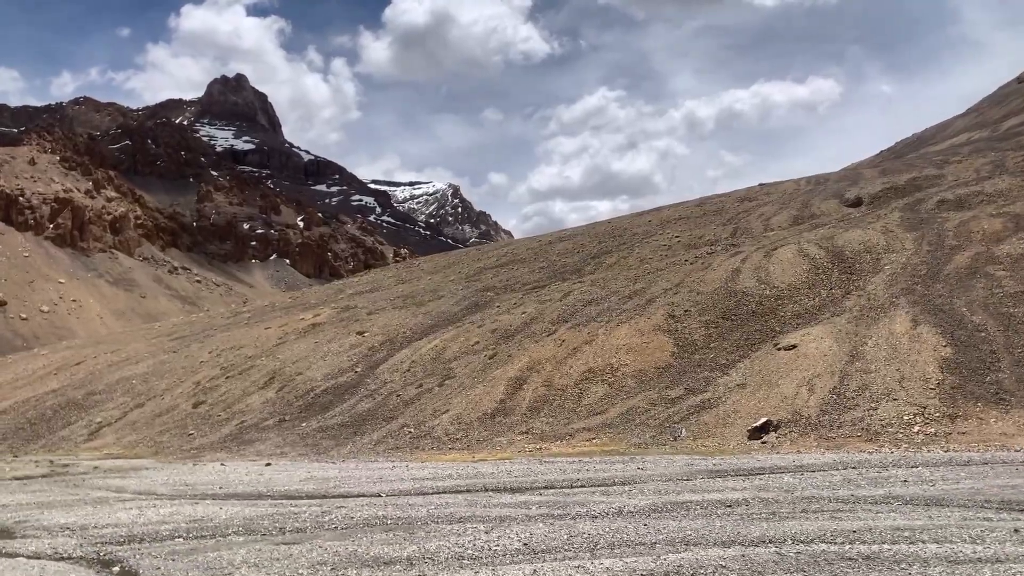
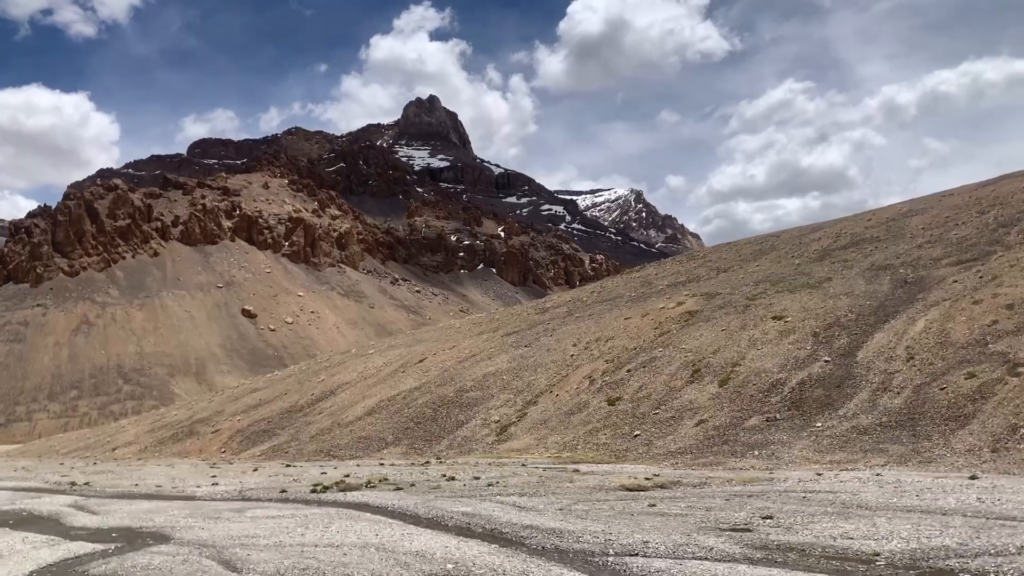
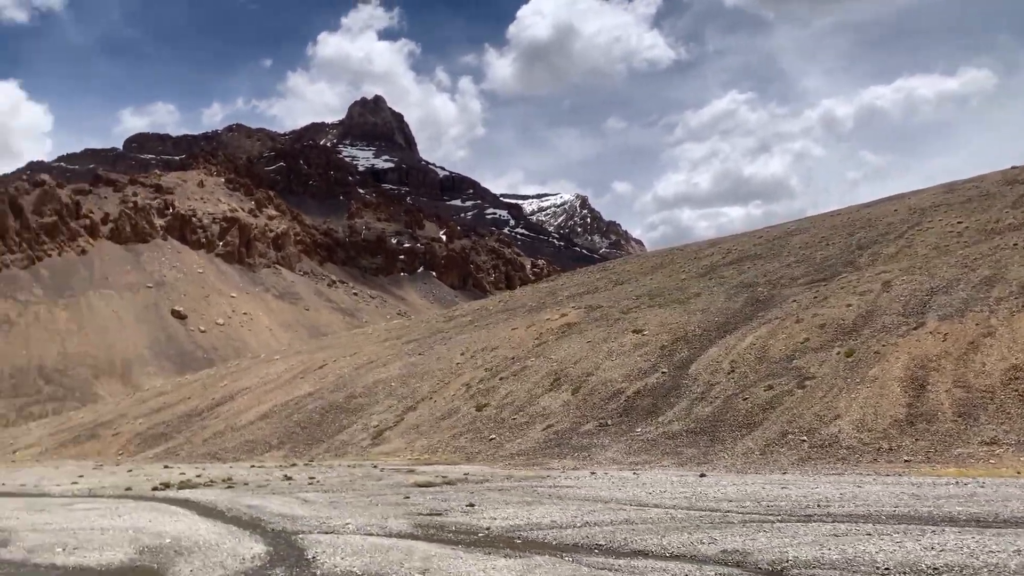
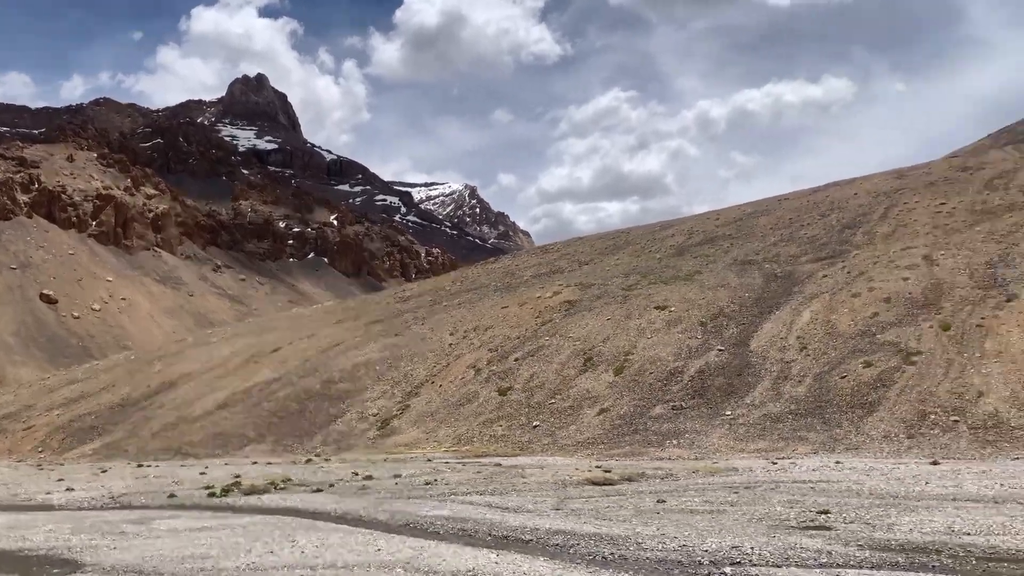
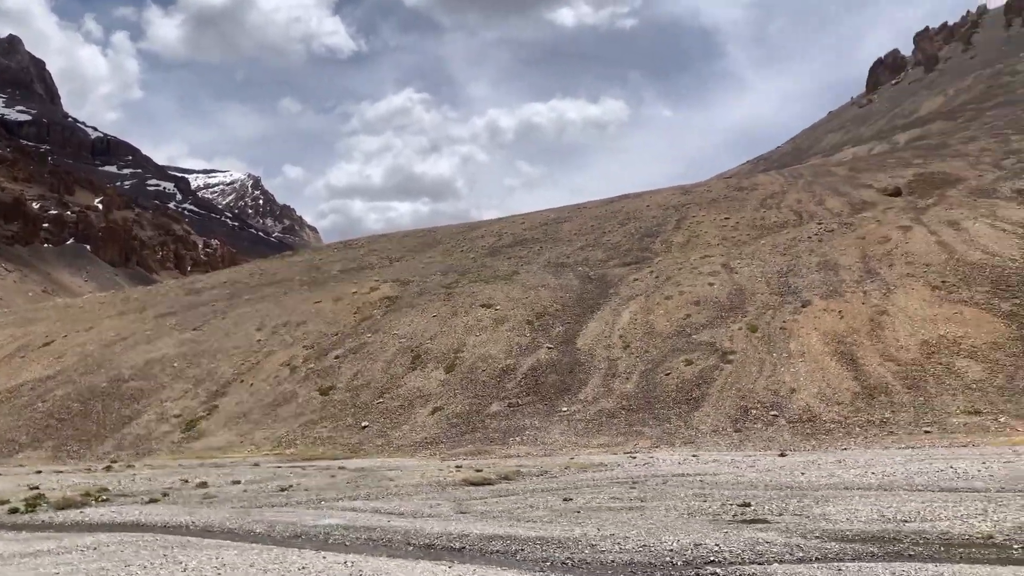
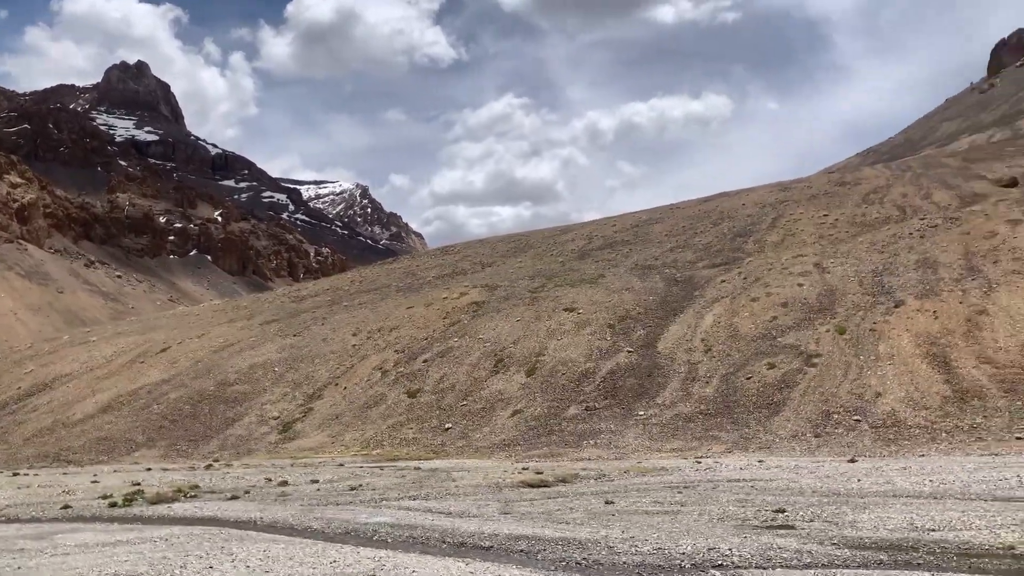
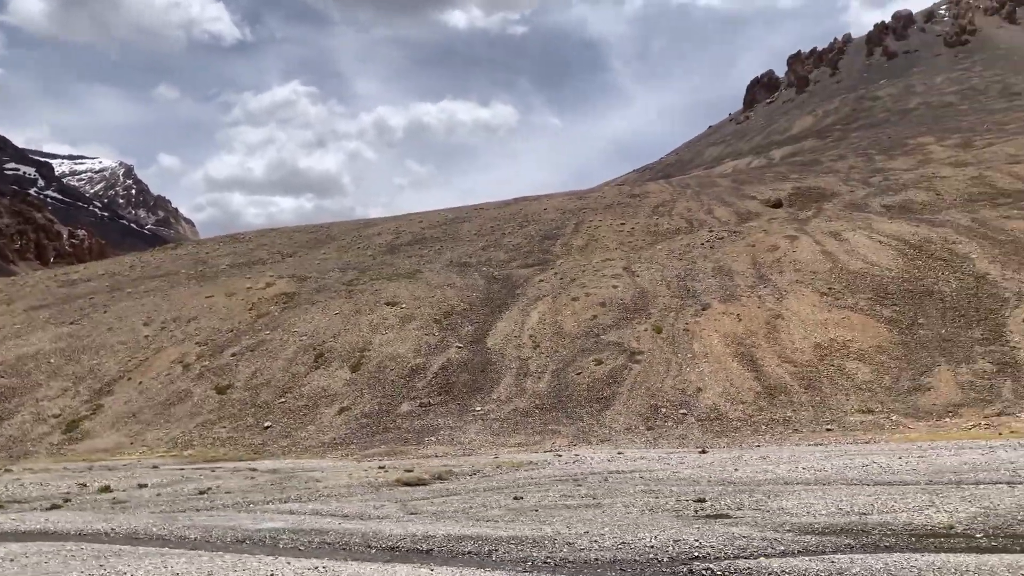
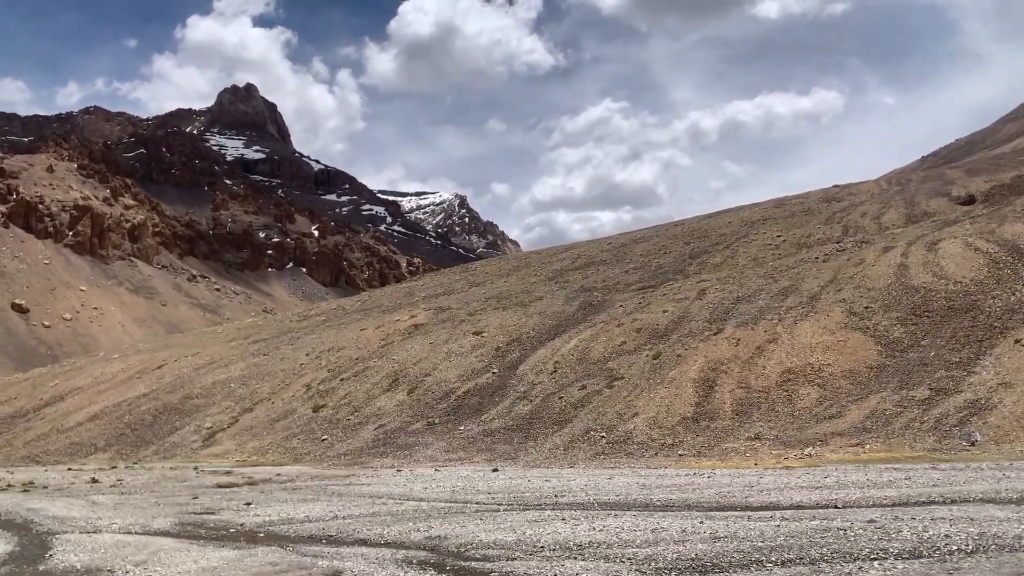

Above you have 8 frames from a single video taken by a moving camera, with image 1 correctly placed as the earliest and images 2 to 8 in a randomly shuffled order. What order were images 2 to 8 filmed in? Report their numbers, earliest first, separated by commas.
8, 3, 2, 4, 6, 5, 7
